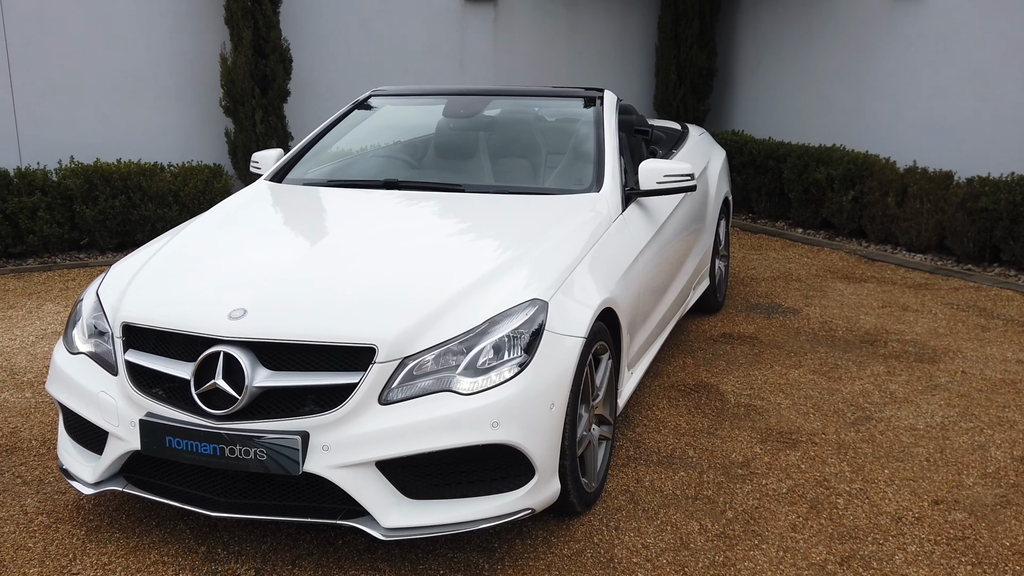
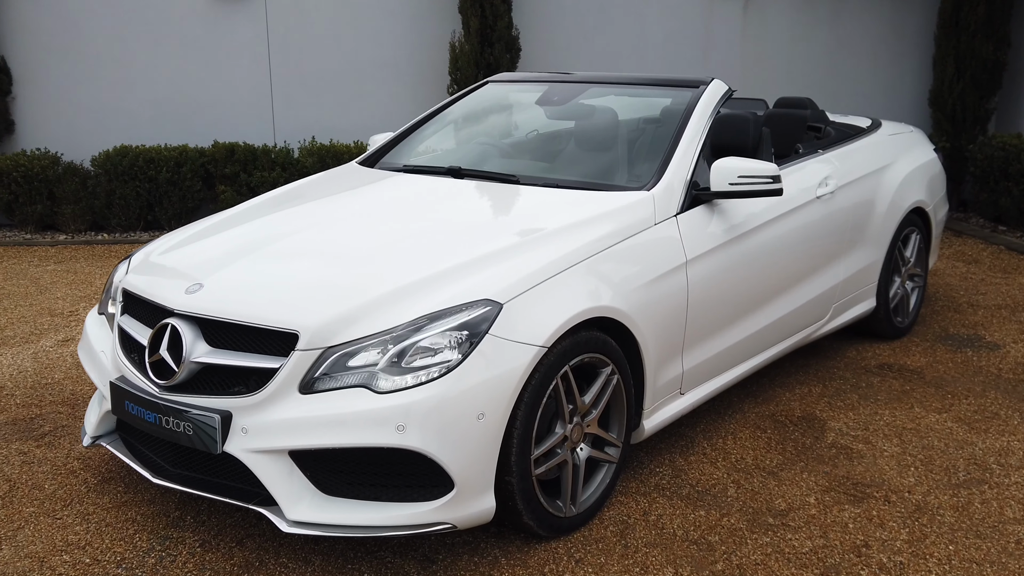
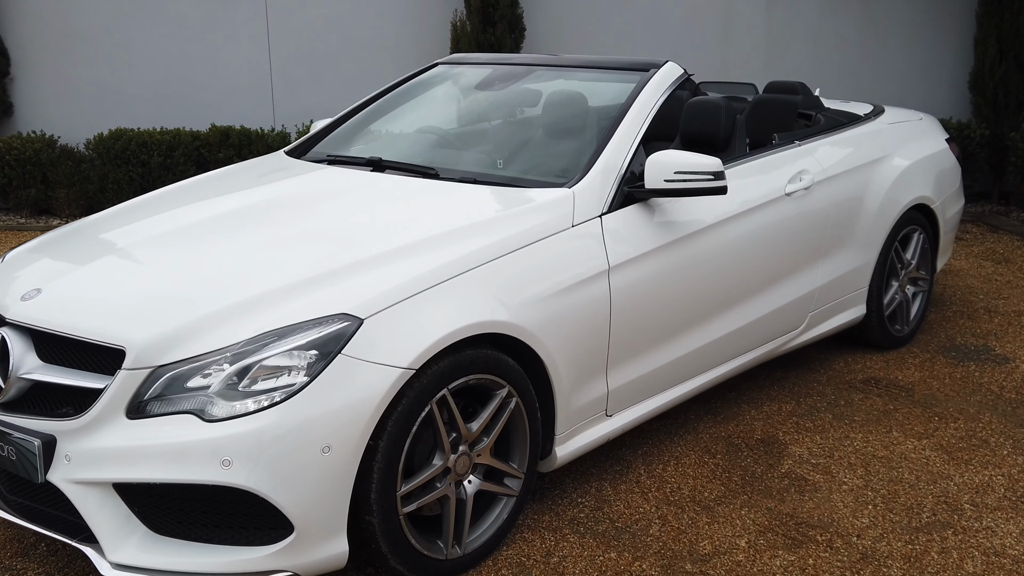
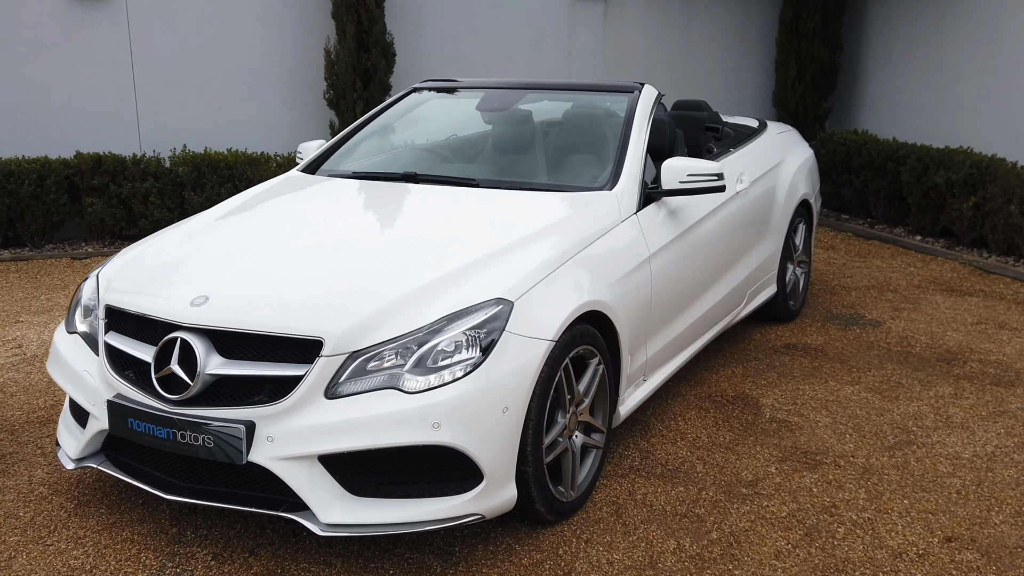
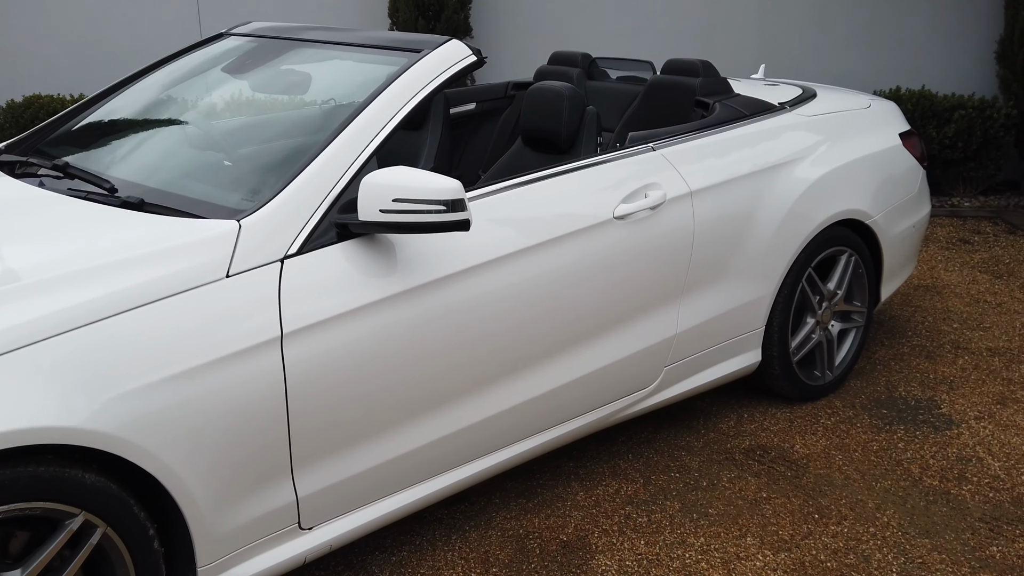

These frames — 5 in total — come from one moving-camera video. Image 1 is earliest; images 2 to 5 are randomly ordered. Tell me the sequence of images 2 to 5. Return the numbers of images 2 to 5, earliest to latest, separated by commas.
4, 2, 3, 5
